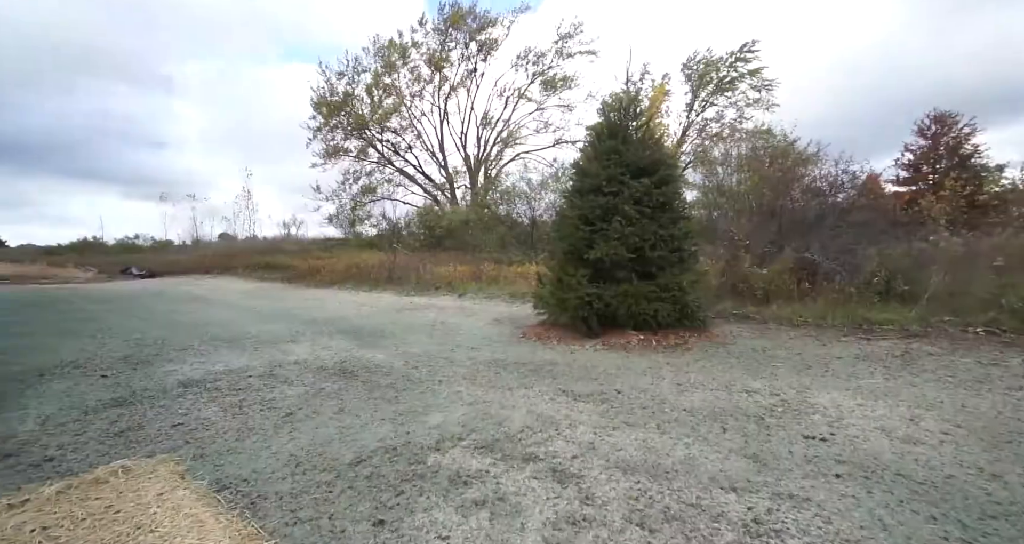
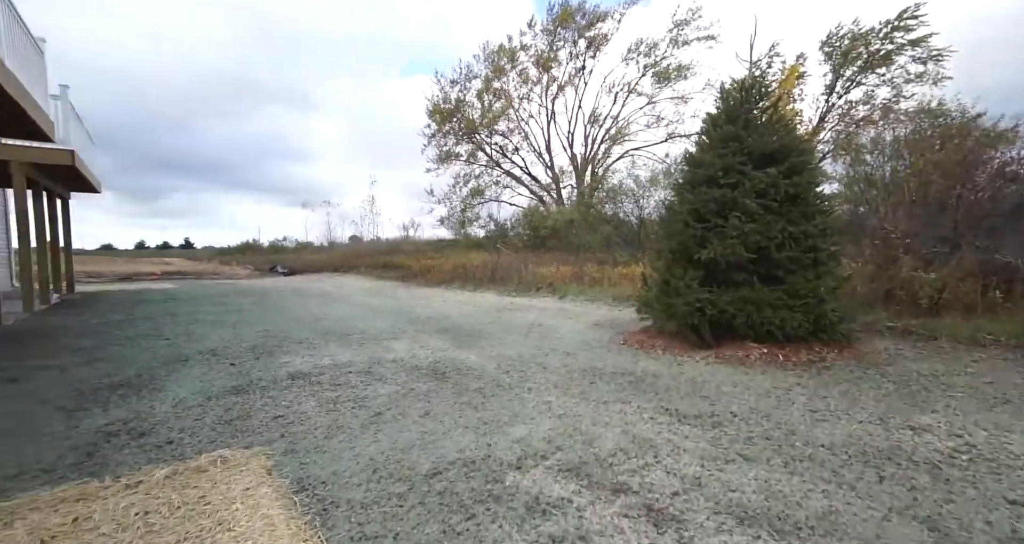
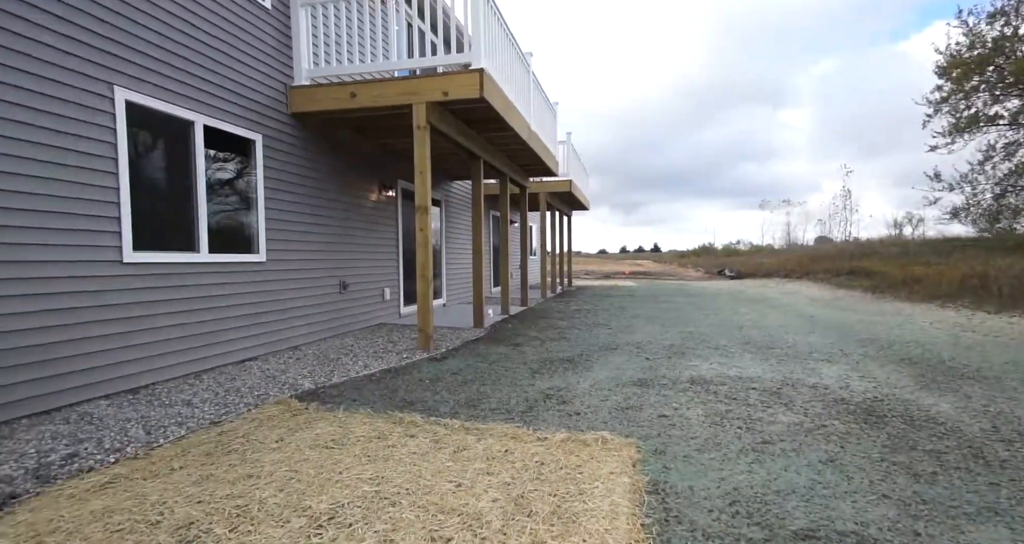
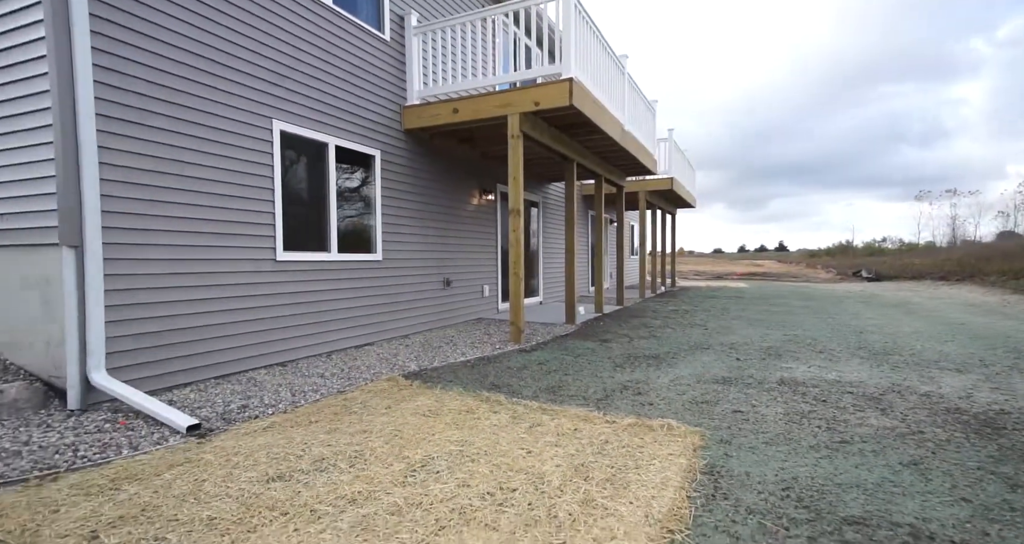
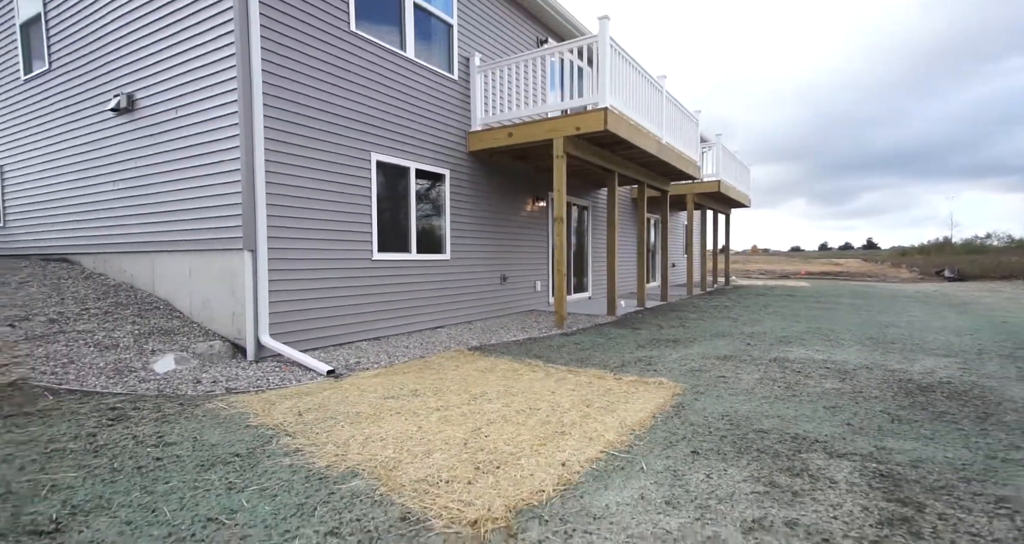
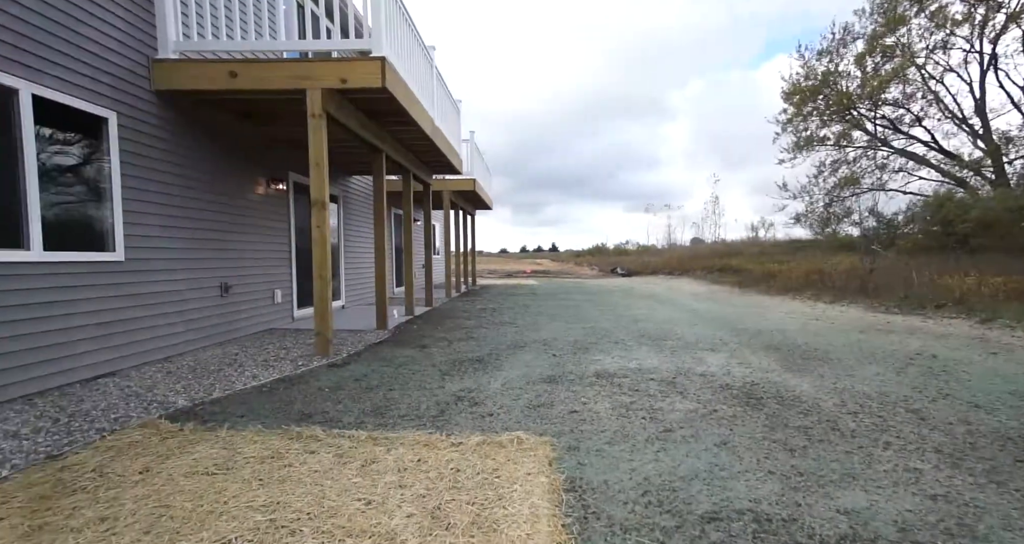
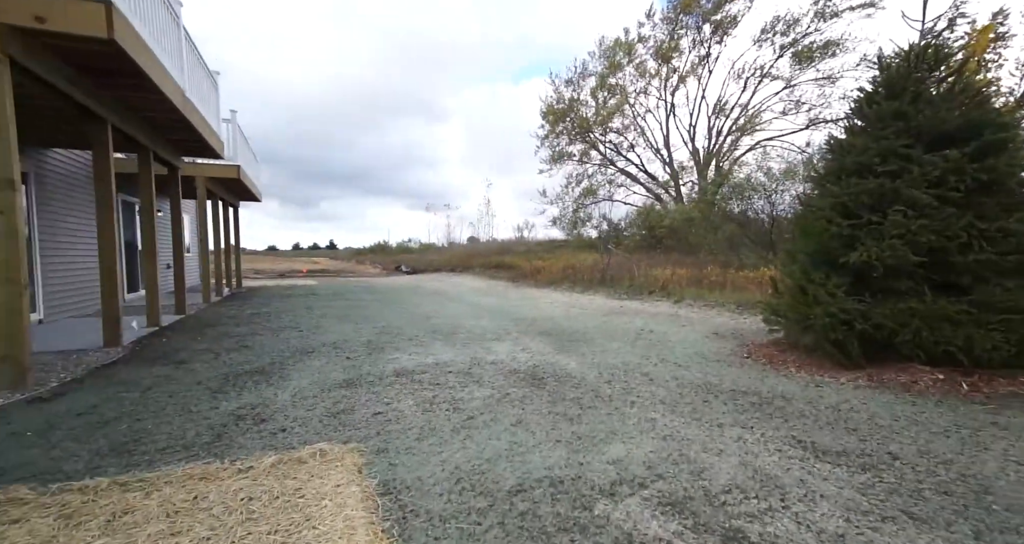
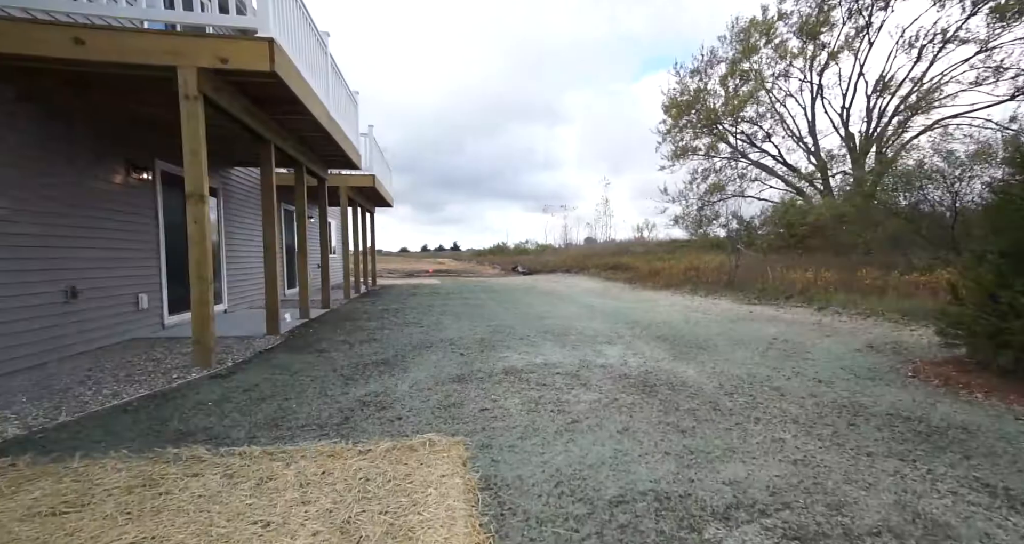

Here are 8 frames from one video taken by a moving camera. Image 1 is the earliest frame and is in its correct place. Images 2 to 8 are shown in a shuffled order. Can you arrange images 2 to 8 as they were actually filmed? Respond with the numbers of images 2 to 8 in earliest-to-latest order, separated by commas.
2, 7, 8, 6, 3, 4, 5
